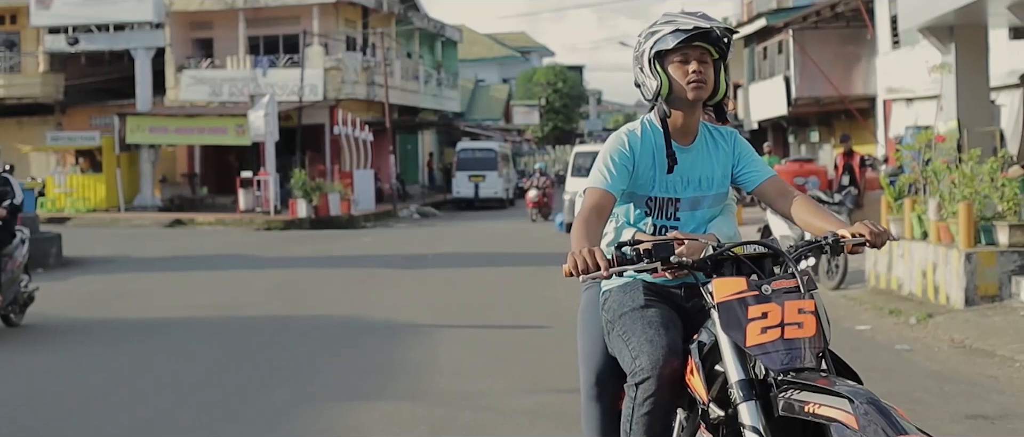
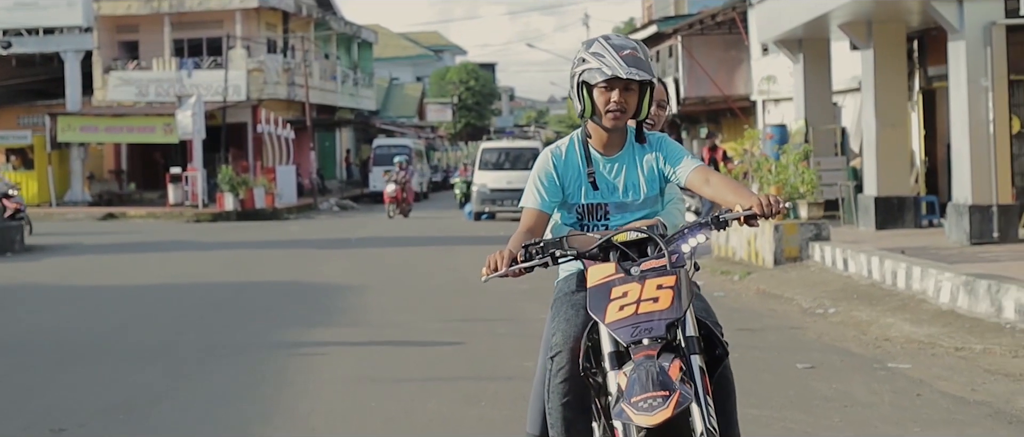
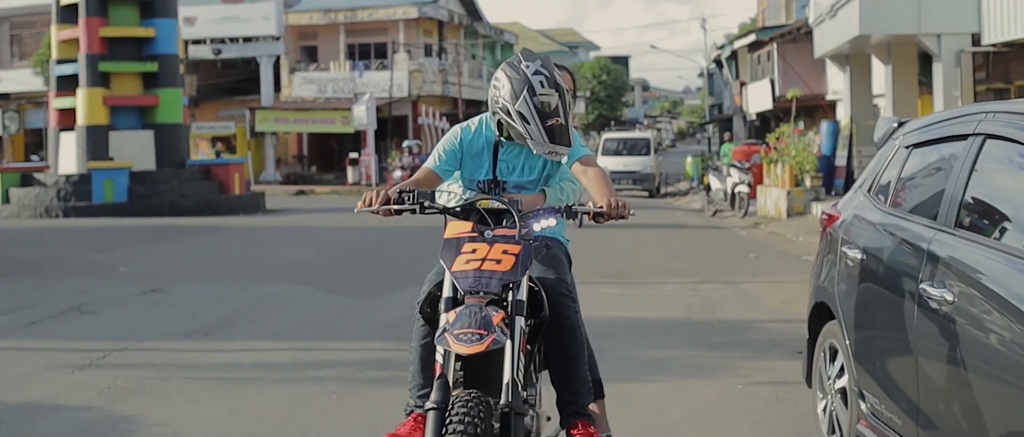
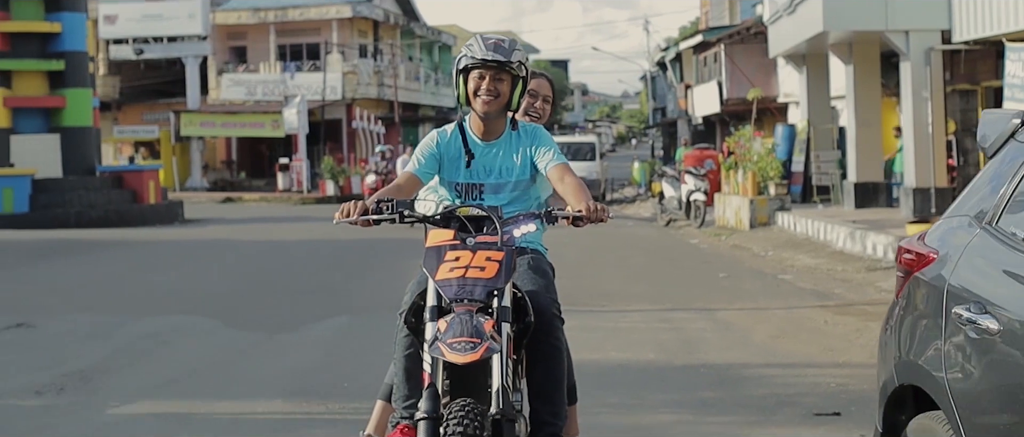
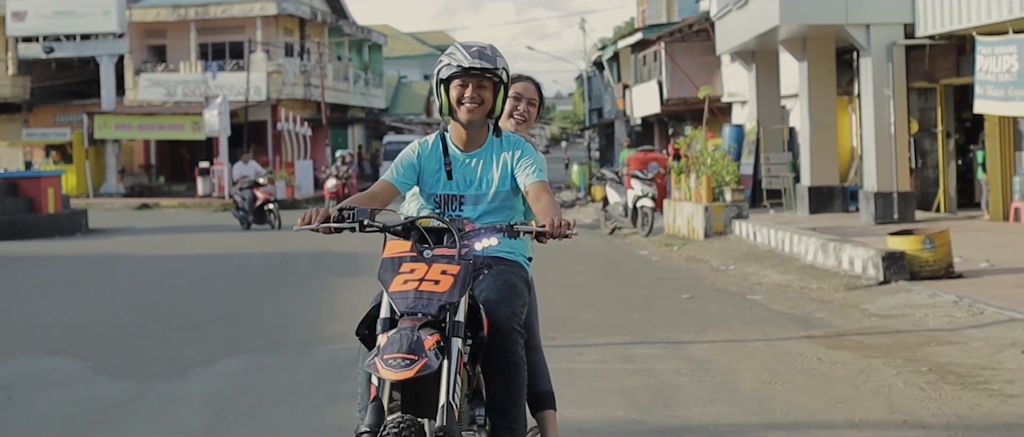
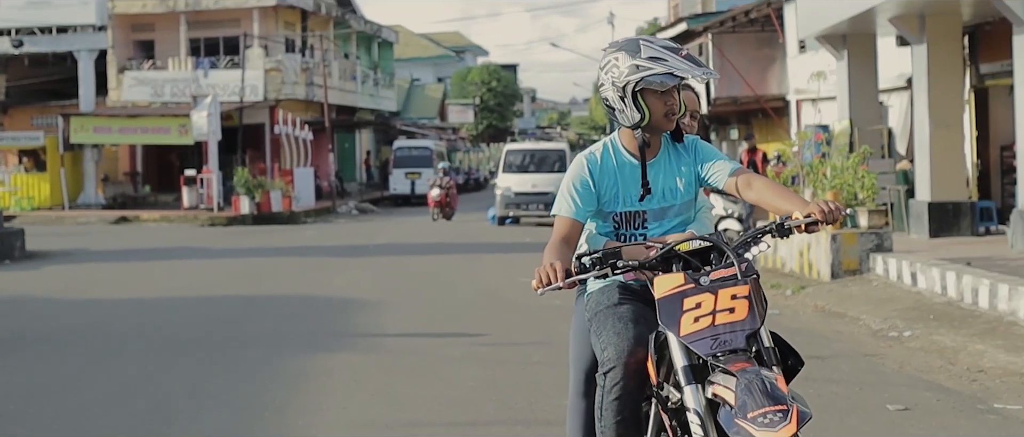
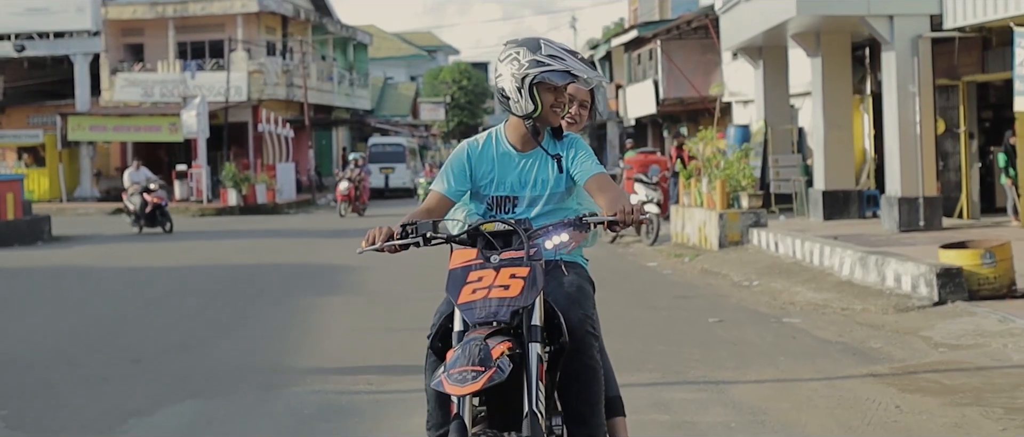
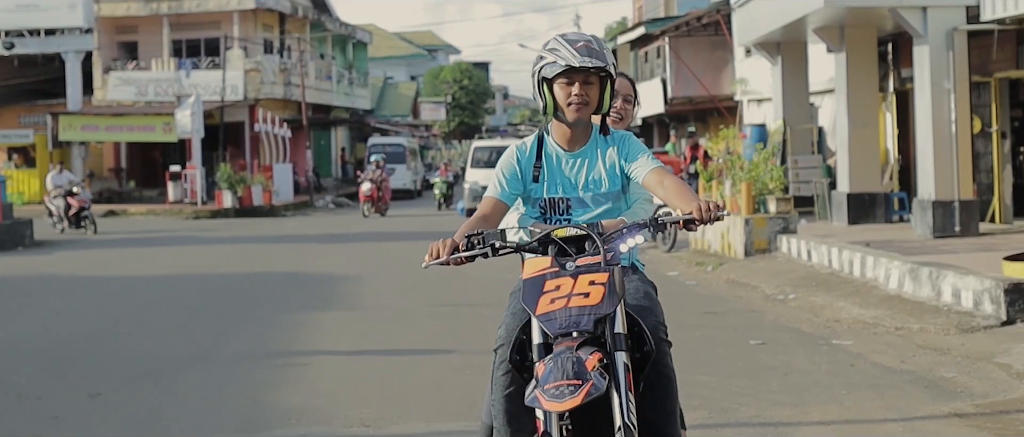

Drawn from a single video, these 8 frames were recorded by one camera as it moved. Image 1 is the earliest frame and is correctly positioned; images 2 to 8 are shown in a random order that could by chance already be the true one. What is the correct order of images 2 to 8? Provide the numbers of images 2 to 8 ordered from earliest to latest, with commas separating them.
6, 2, 8, 7, 5, 4, 3
